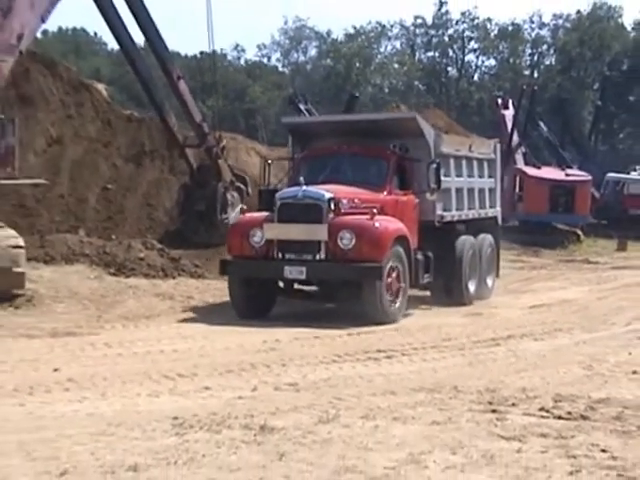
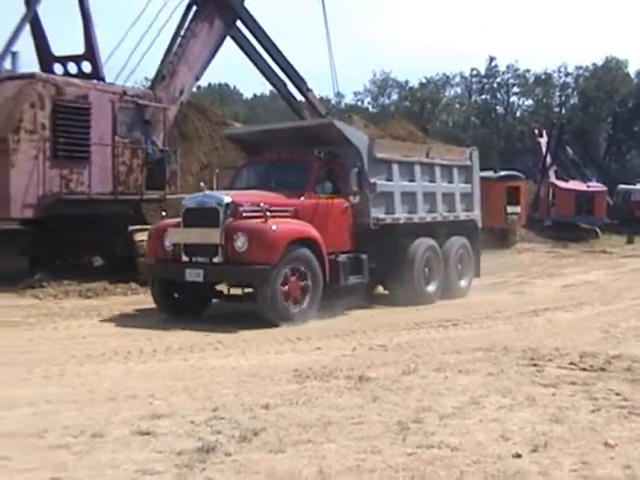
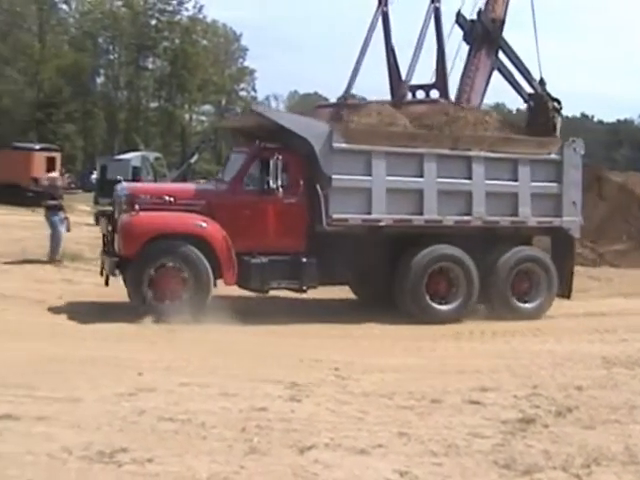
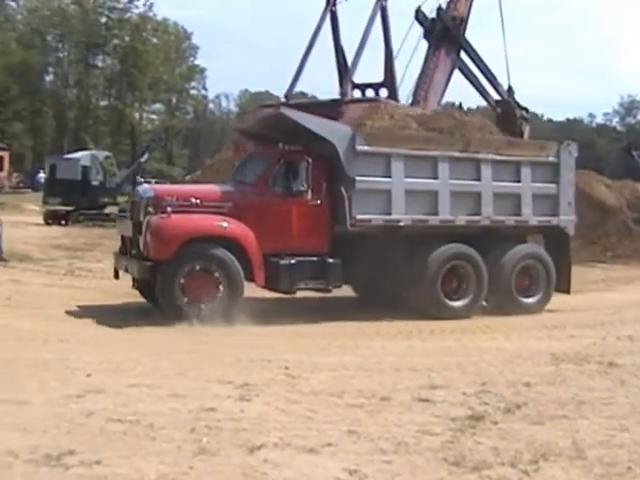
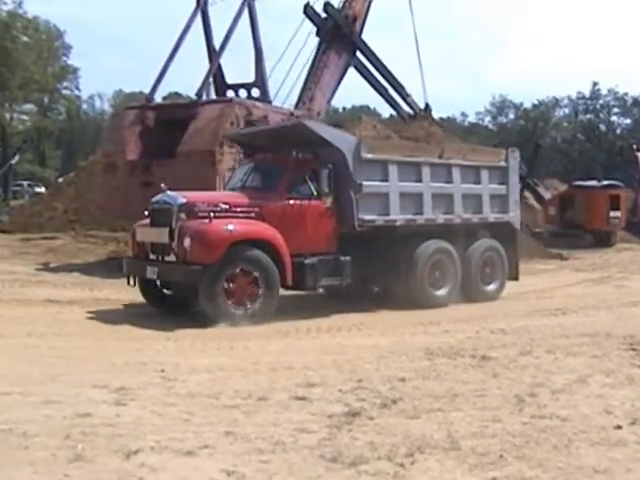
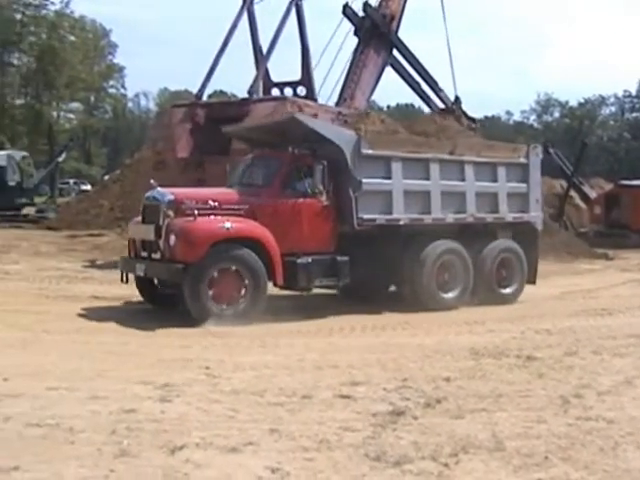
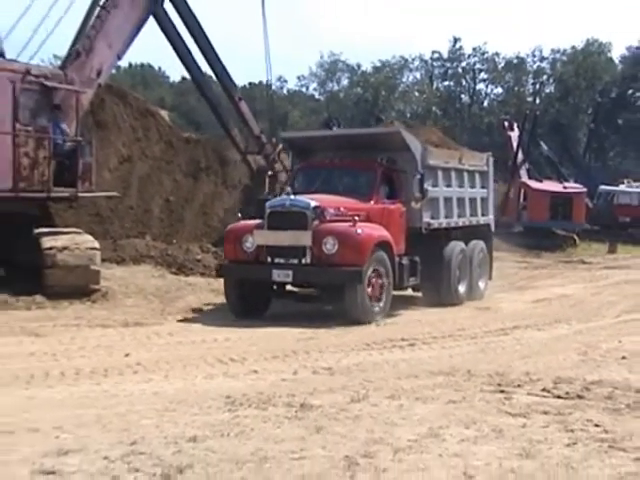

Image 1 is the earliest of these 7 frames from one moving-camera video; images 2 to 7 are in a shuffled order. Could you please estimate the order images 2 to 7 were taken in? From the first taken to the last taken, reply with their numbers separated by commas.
7, 2, 5, 6, 4, 3
